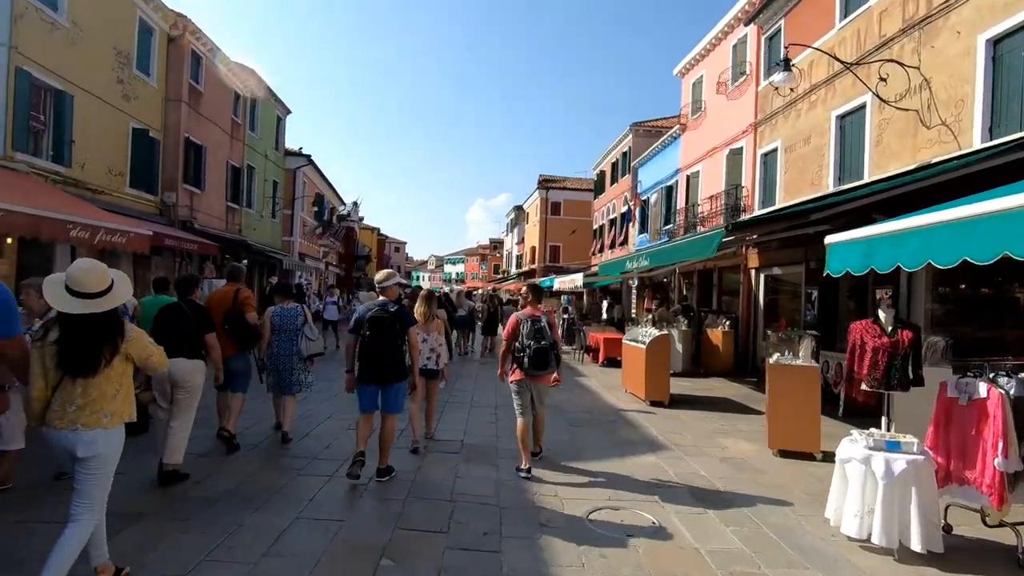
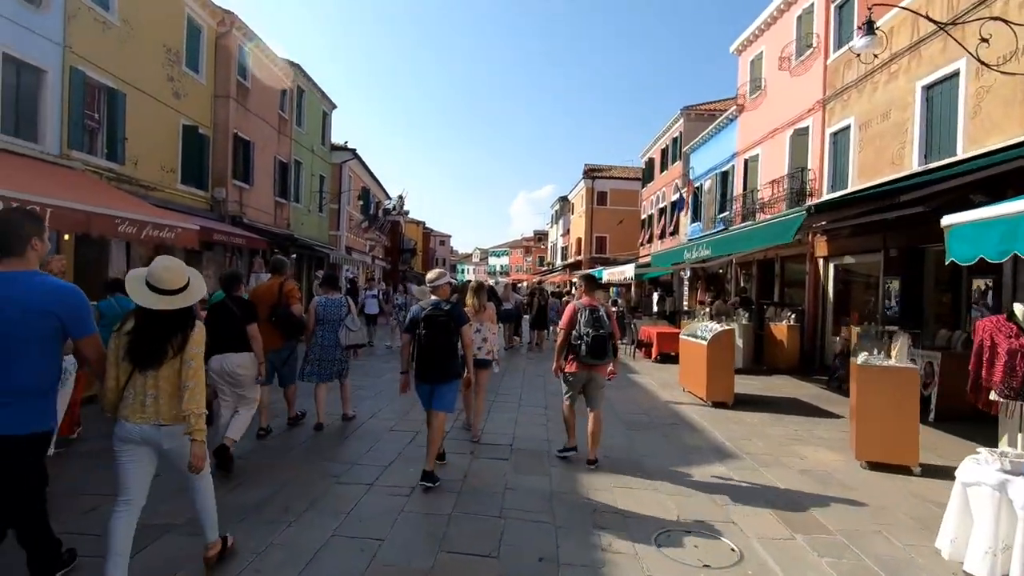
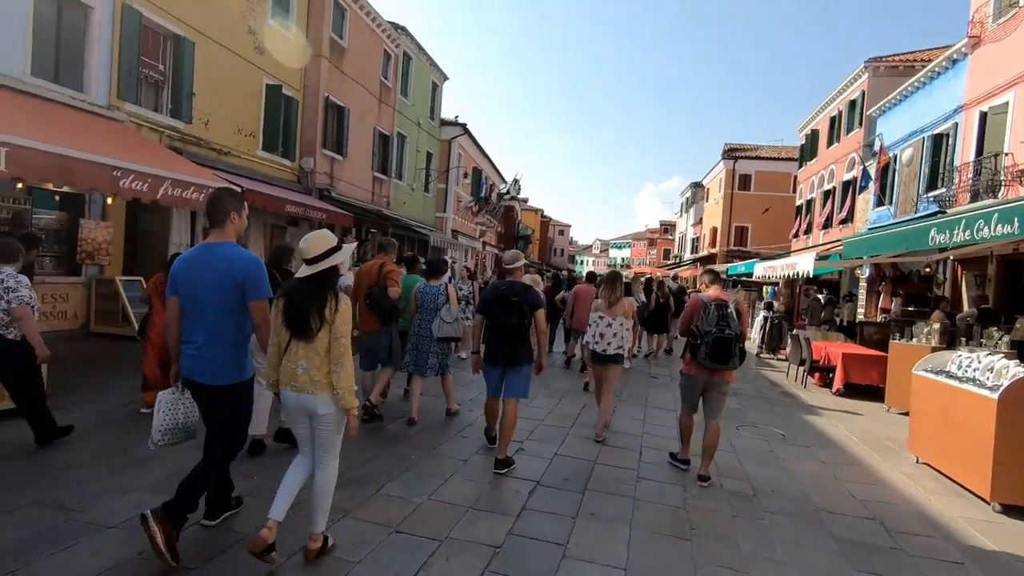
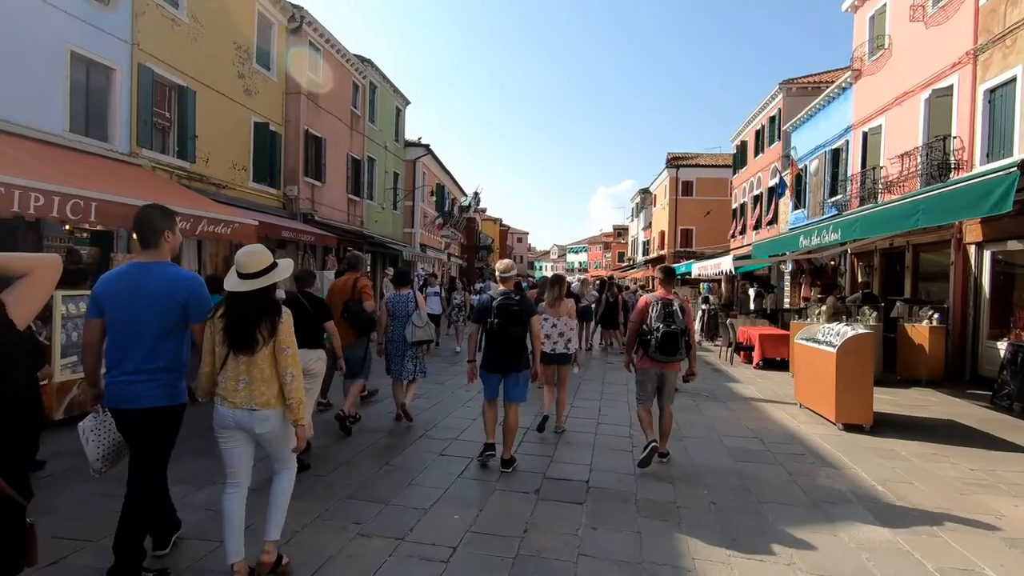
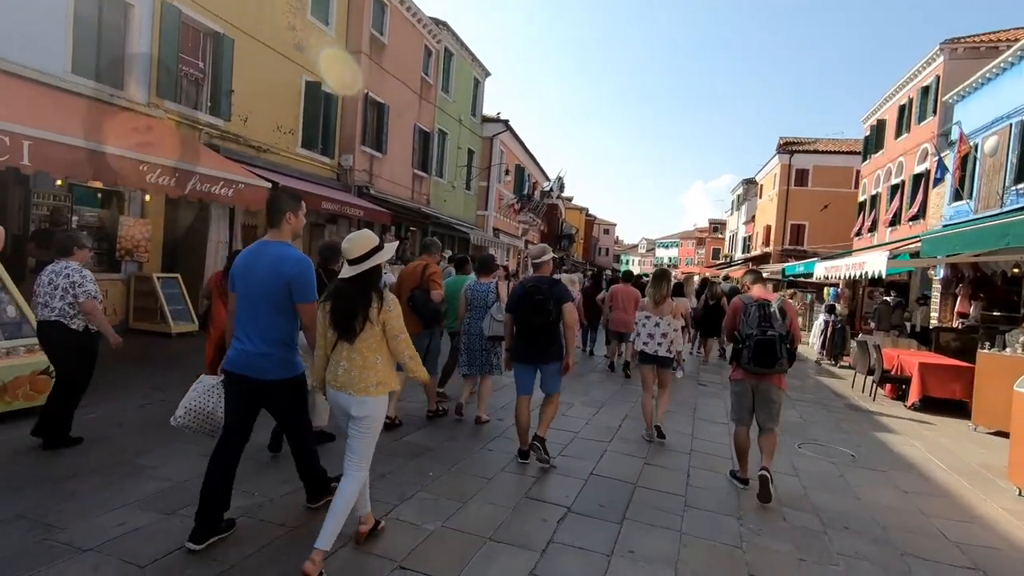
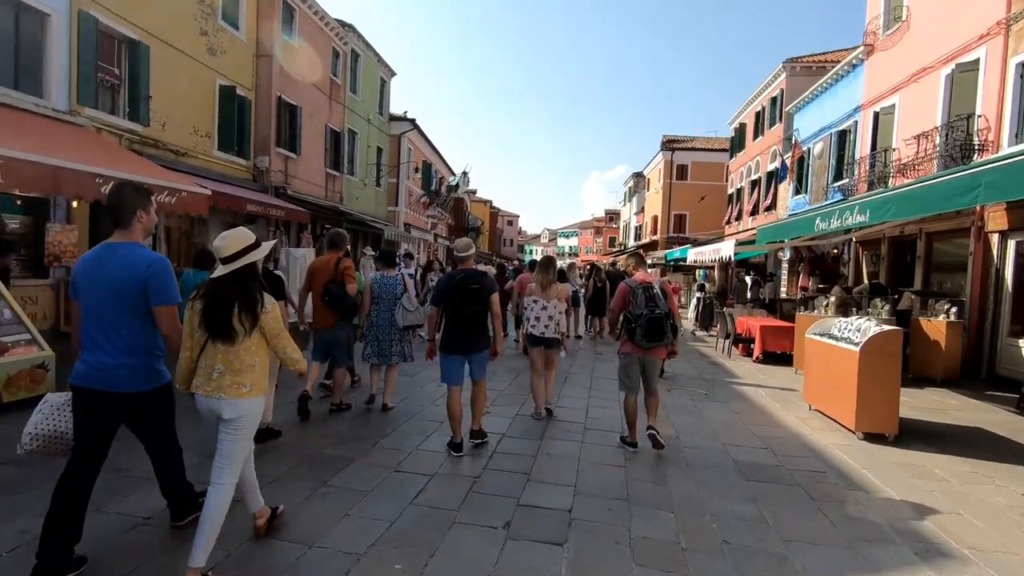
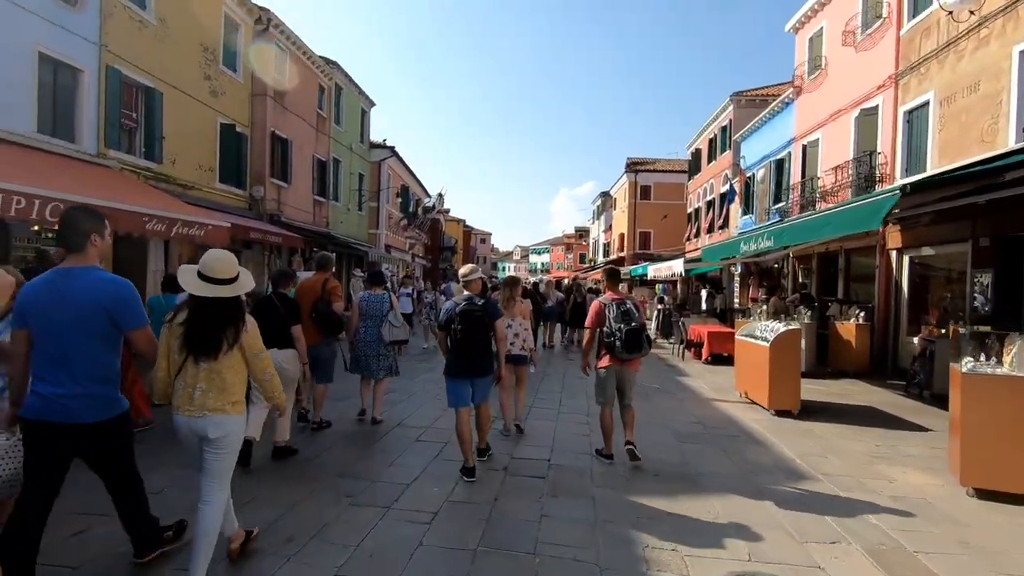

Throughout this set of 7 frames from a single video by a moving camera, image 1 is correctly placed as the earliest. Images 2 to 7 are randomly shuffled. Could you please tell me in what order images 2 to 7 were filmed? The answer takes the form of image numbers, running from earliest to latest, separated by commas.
2, 7, 4, 6, 3, 5
